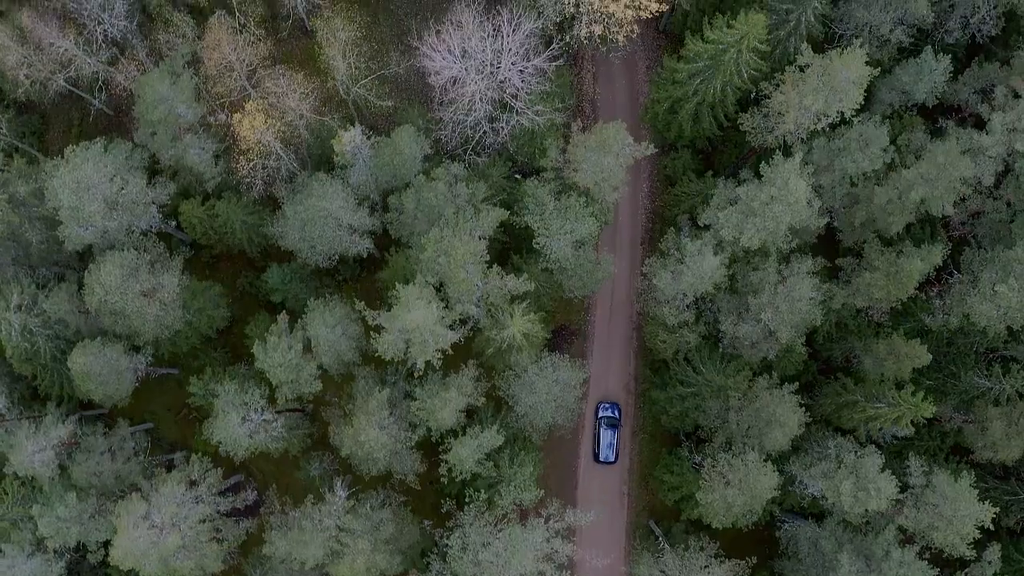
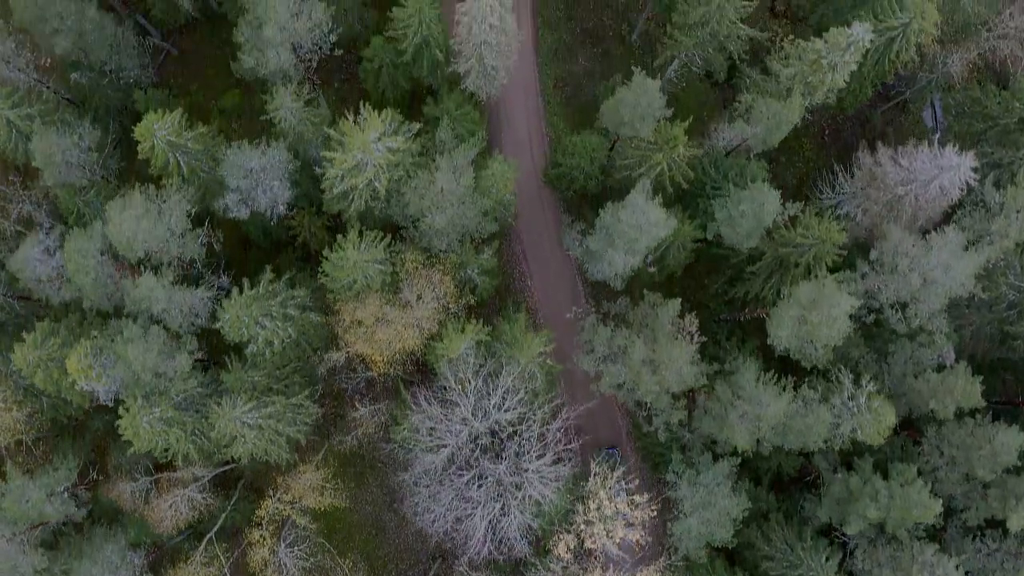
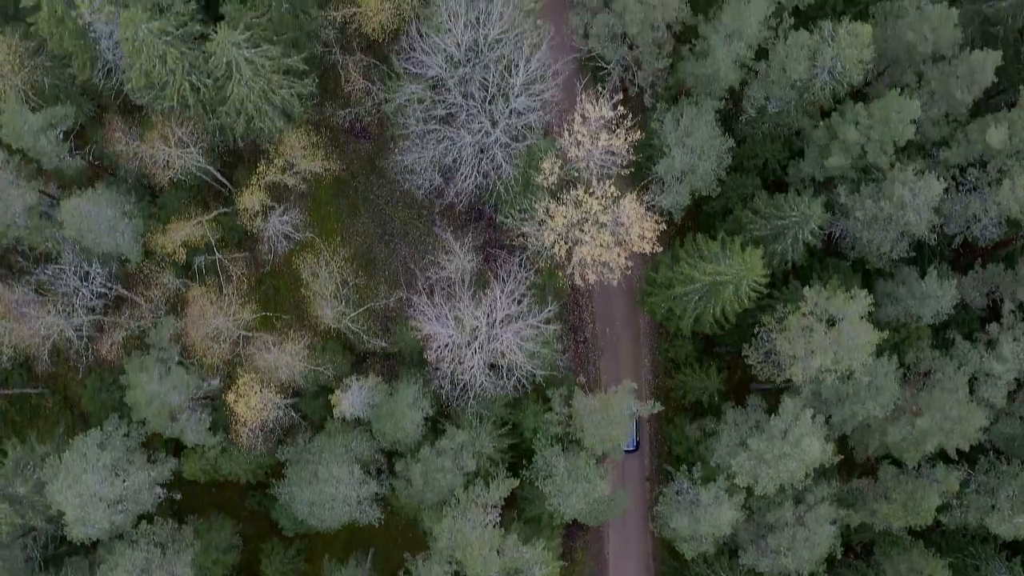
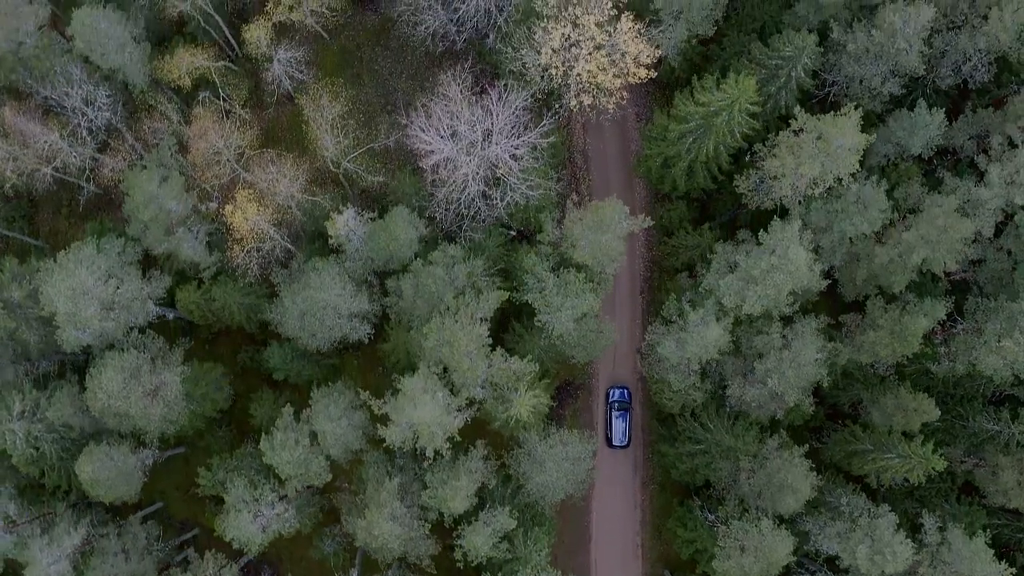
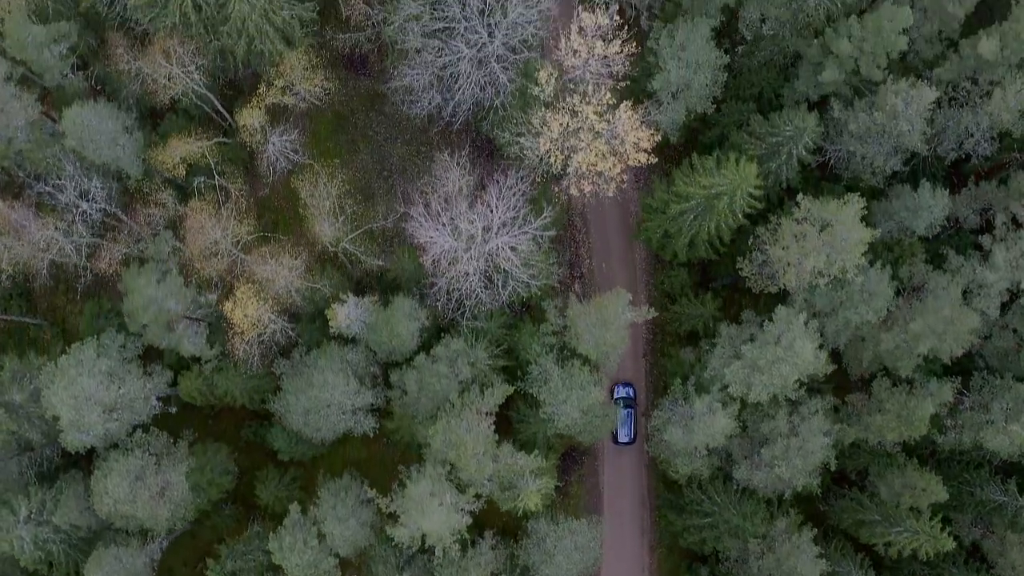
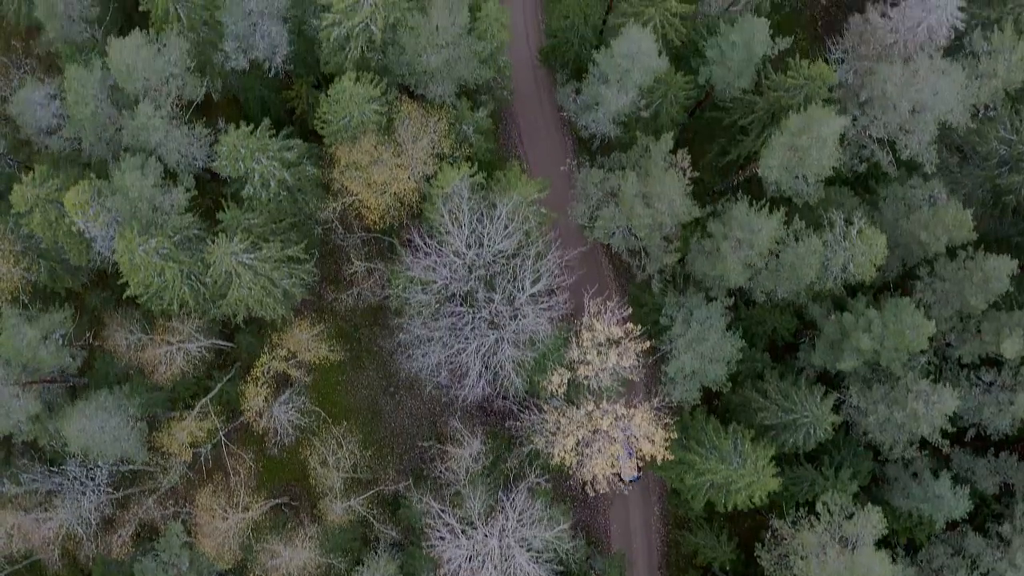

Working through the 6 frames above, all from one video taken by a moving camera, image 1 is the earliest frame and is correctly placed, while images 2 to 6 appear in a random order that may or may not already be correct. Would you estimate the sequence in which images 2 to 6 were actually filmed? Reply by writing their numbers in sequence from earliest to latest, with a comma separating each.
4, 5, 3, 6, 2
